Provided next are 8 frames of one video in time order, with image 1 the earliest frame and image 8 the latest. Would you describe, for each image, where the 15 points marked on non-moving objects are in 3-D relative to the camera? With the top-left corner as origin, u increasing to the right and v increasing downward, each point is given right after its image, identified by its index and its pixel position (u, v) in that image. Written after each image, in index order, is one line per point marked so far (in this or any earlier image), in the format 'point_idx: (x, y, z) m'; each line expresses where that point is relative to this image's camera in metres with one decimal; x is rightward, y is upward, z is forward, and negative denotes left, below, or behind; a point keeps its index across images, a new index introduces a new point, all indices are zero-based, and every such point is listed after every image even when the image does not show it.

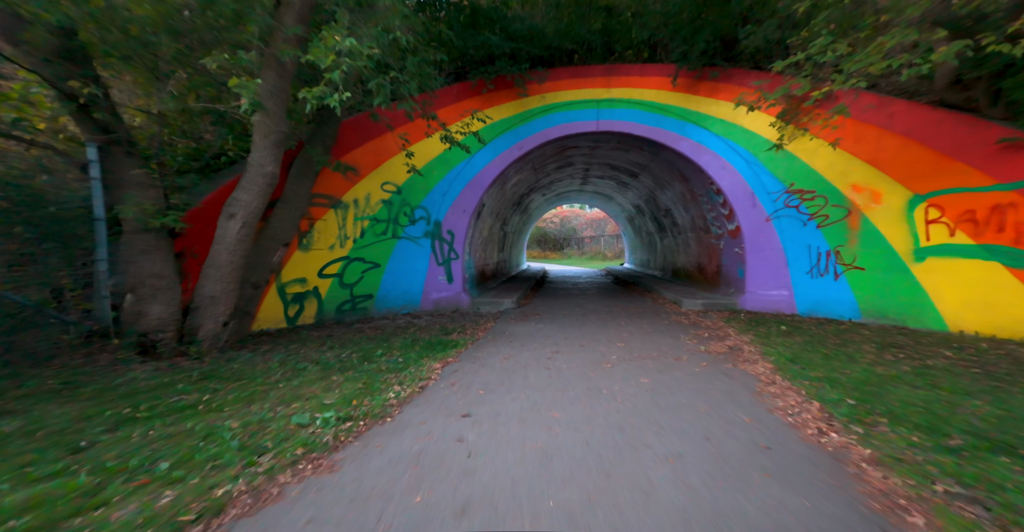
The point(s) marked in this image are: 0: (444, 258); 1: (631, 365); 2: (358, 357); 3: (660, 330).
0: (-2.0, +0.2, +8.7) m
1: (+1.7, -1.4, +4.6) m
2: (-2.5, -1.5, +5.3) m
3: (+2.7, -1.2, +6.2) m
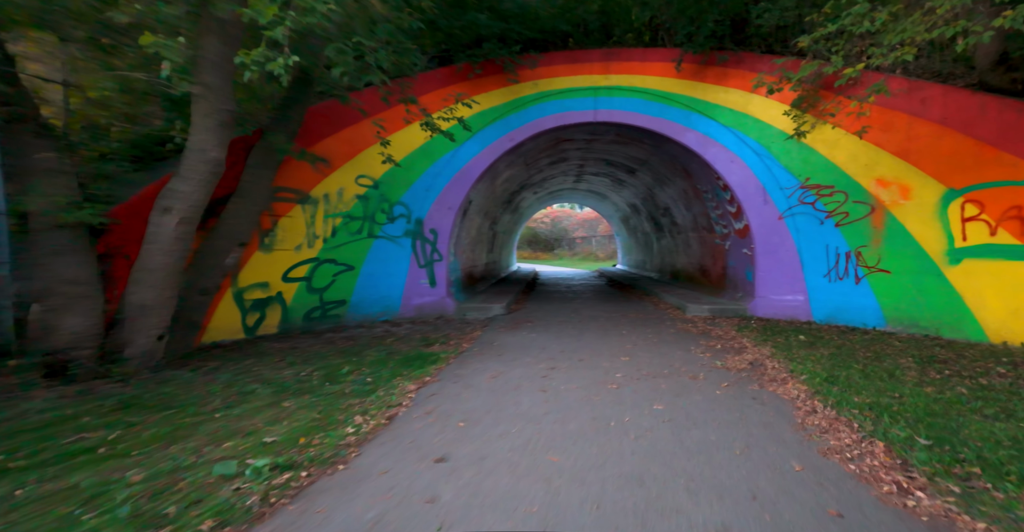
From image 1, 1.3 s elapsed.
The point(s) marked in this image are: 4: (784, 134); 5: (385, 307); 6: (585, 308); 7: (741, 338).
0: (-2.2, +0.2, +7.9) m
1: (+1.5, -1.4, +4.0) m
2: (-2.6, -1.5, +4.5) m
3: (+2.5, -1.3, +5.5) m
4: (+5.1, +2.6, +6.3) m
5: (-3.0, -0.9, +7.5) m
6: (+1.7, -1.1, +8.7) m
7: (+3.8, -1.2, +5.5) m
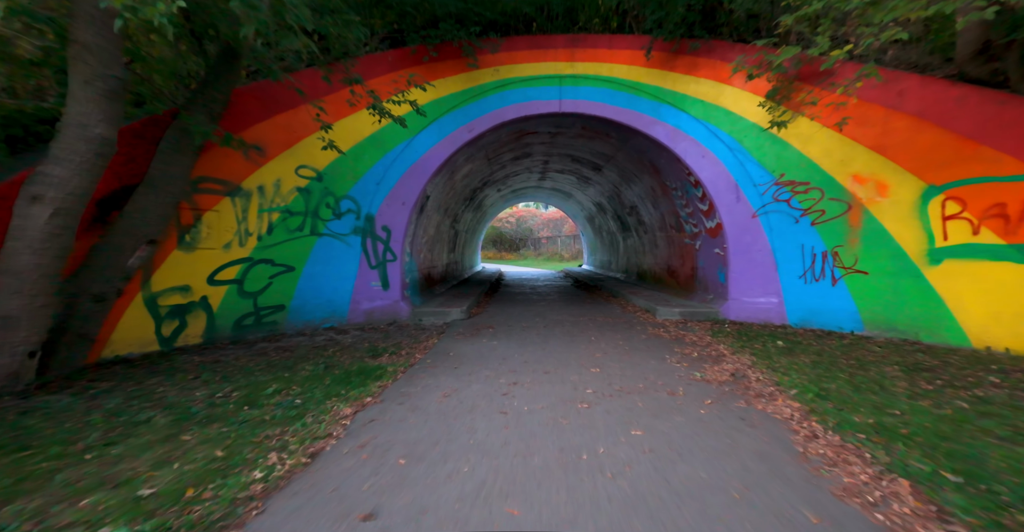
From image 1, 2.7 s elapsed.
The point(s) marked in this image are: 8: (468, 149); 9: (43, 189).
0: (-2.9, +0.1, +7.1) m
1: (+1.1, -1.5, +3.4) m
2: (-3.1, -1.5, +3.7) m
3: (+2.0, -1.3, +5.1) m
4: (+4.6, +2.6, +6.1) m
5: (-3.7, -0.9, +6.7) m
6: (+1.0, -1.2, +8.2) m
7: (+3.2, -1.2, +5.1) m
8: (-1.1, +2.8, +8.0) m
9: (-5.0, +0.9, +3.5) m
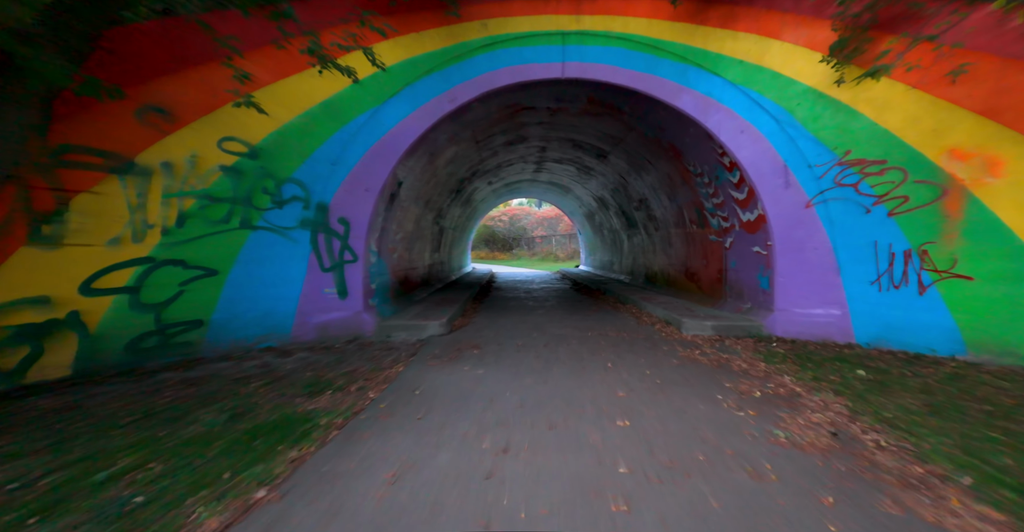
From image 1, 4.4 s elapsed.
0: (-3.1, +0.1, +5.7) m
1: (+1.0, -1.5, +2.1) m
2: (-3.2, -1.5, +2.2) m
3: (+1.8, -1.3, +3.7) m
4: (+4.4, +2.5, +4.8) m
5: (-3.8, -1.0, +5.2) m
6: (+0.8, -1.2, +6.8) m
7: (+3.1, -1.3, +3.8) m
8: (-1.3, +2.8, +6.5) m
9: (-5.1, +0.8, +2.0) m
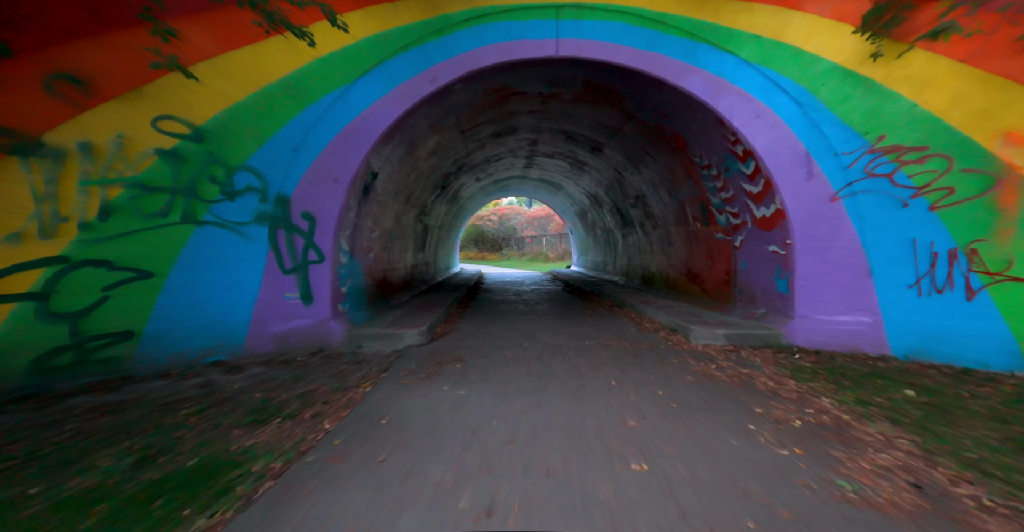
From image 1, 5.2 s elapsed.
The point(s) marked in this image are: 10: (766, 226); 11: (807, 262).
0: (-3.3, +0.1, +4.9) m
1: (+0.9, -1.5, +1.4) m
2: (-3.2, -1.6, +1.5) m
3: (+1.7, -1.3, +3.1) m
4: (+4.3, +2.5, +4.2) m
5: (-4.0, -1.0, +4.5) m
6: (+0.6, -1.2, +6.2) m
7: (+3.0, -1.3, +3.2) m
8: (-1.5, +2.8, +5.9) m
9: (-5.2, +0.8, +1.2) m
10: (+4.0, +0.6, +5.1) m
11: (+4.0, +0.1, +4.5) m
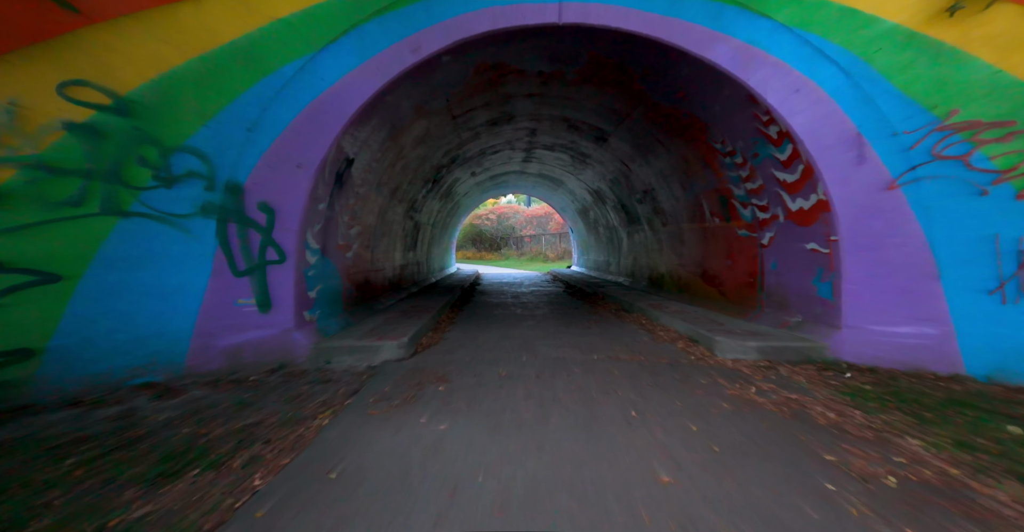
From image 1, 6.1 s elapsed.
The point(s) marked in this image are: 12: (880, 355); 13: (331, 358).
0: (-3.3, +0.1, +4.2) m
1: (+0.9, -1.5, +0.7) m
2: (-3.3, -1.6, +0.7) m
3: (+1.7, -1.4, +2.4) m
4: (+4.2, +2.5, +3.5) m
5: (-4.0, -1.0, +3.7) m
6: (+0.5, -1.2, +5.5) m
7: (+2.9, -1.3, +2.5) m
8: (-1.6, +2.8, +5.1) m
9: (-5.2, +0.8, +0.4) m
10: (+3.9, +0.6, +4.4) m
11: (+4.0, 0.0, +3.8) m
12: (+4.1, -1.0, +3.6) m
13: (-2.4, -1.2, +4.5) m
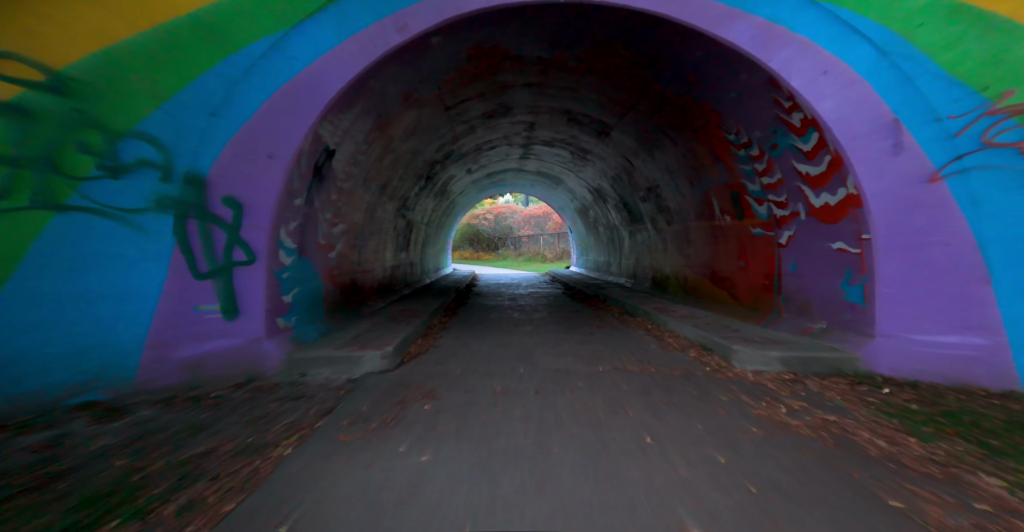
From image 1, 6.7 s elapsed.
0: (-3.4, +0.1, +3.7) m
1: (+0.9, -1.5, +0.3) m
2: (-3.3, -1.6, +0.3) m
3: (+1.6, -1.4, +1.9) m
4: (+4.2, +2.5, +3.1) m
5: (-4.1, -1.0, +3.2) m
6: (+0.4, -1.2, +5.0) m
7: (+2.9, -1.3, +2.1) m
8: (-1.6, +2.8, +4.7) m
9: (-5.2, +0.8, 0.0) m
10: (+3.9, +0.6, +4.0) m
11: (+3.9, 0.0, +3.4) m
12: (+4.0, -1.0, +3.2) m
13: (-2.5, -1.2, +4.0) m
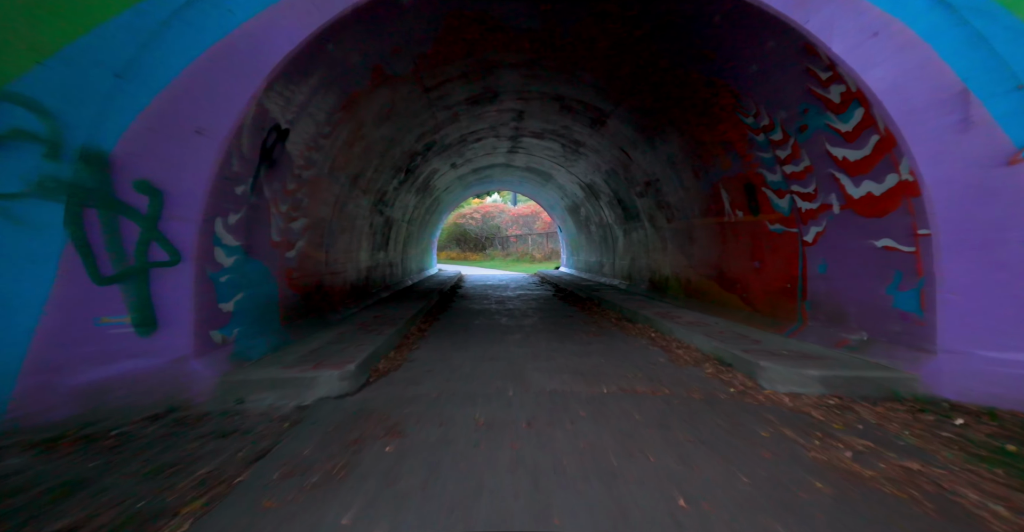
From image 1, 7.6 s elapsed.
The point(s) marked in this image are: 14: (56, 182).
0: (-3.5, 0.0, +2.9) m
1: (+0.8, -1.5, -0.4) m
2: (-3.3, -1.6, -0.5) m
3: (+1.6, -1.4, +1.3) m
4: (+4.1, +2.5, +2.5) m
5: (-4.2, -1.0, +2.4) m
6: (+0.3, -1.3, +4.3) m
7: (+2.8, -1.3, +1.4) m
8: (-1.8, +2.7, +3.9) m
9: (-5.3, +0.8, -0.9) m
10: (+3.8, +0.6, +3.4) m
11: (+3.8, 0.0, +2.8) m
12: (+3.9, -1.0, +2.6) m
13: (-2.6, -1.3, +3.2) m
14: (-3.8, +0.7, +2.7) m
